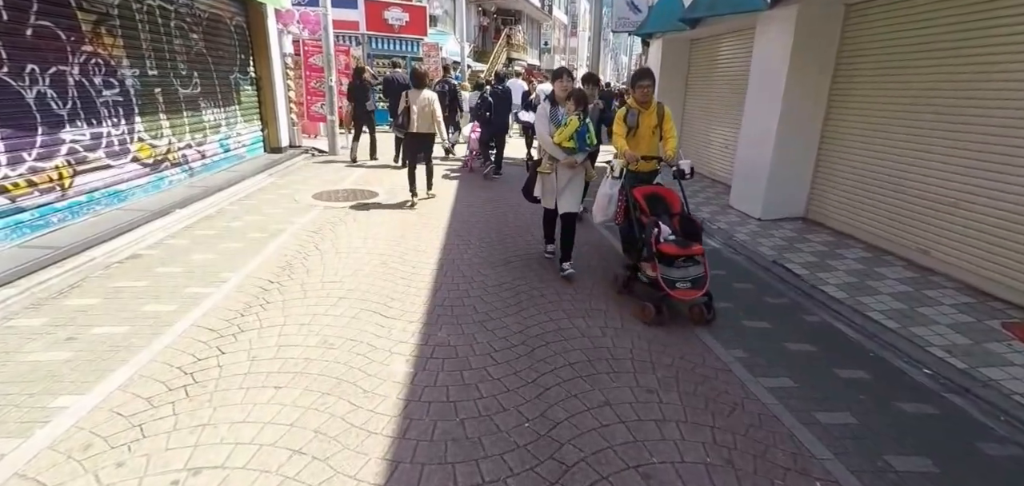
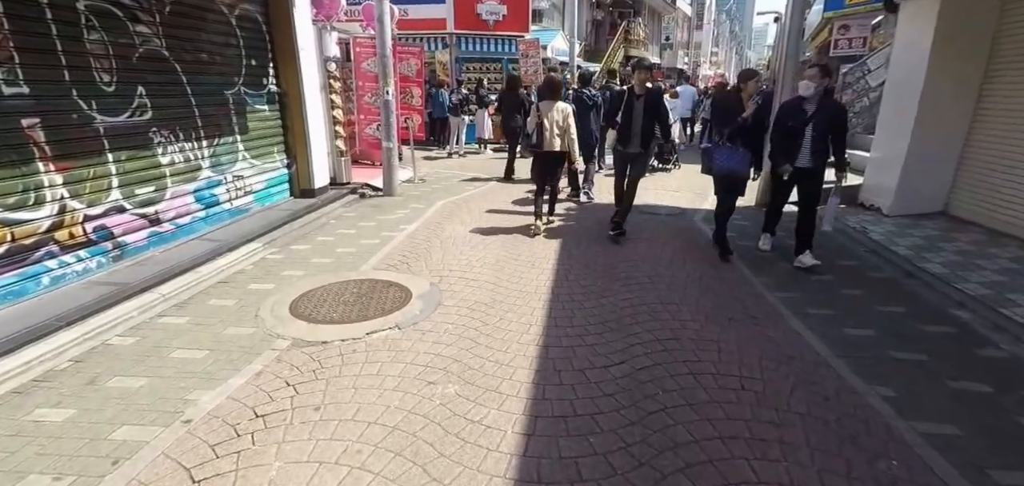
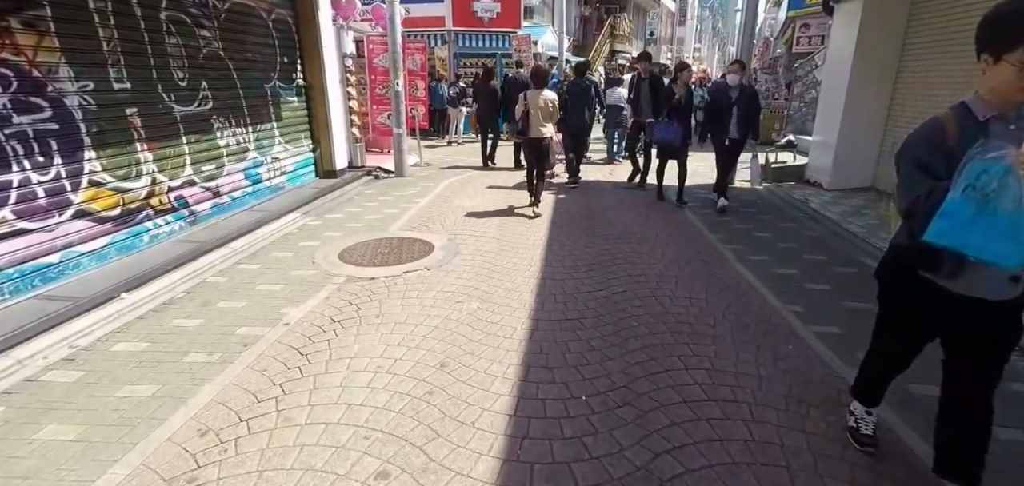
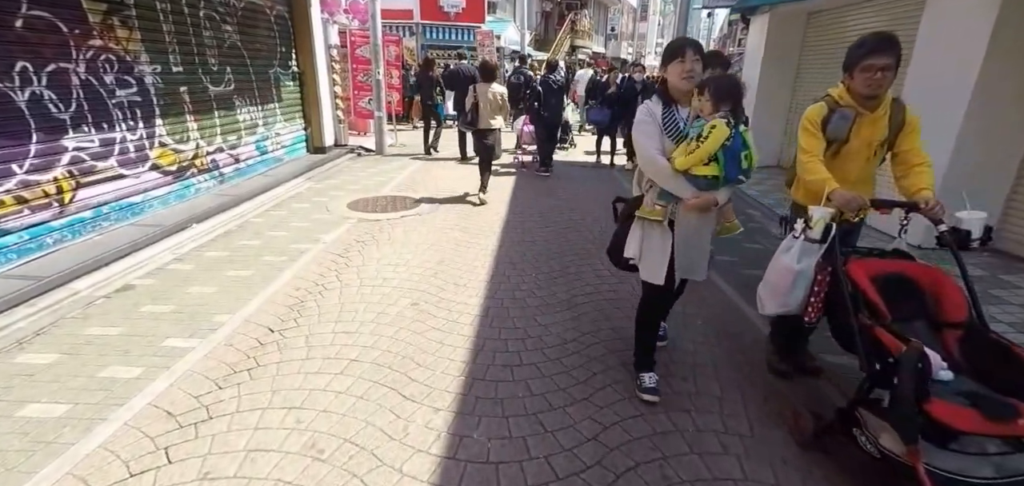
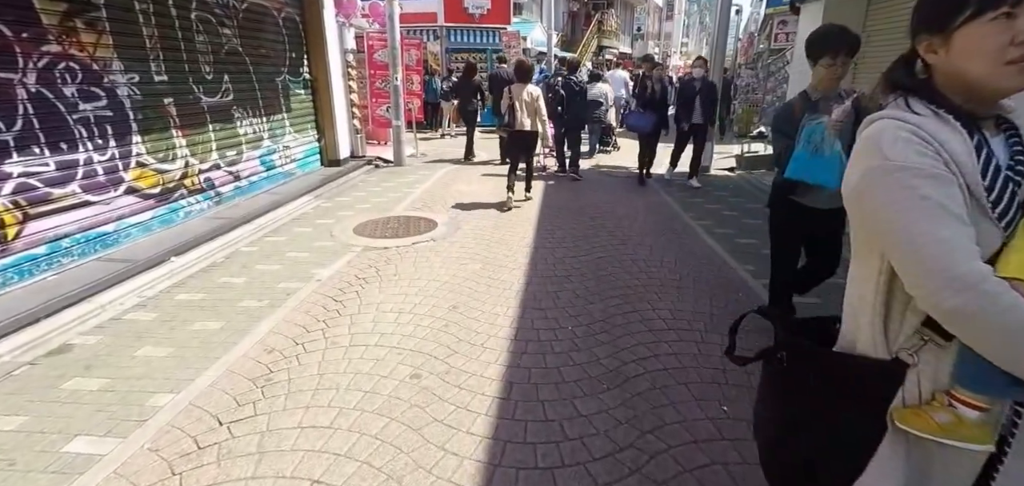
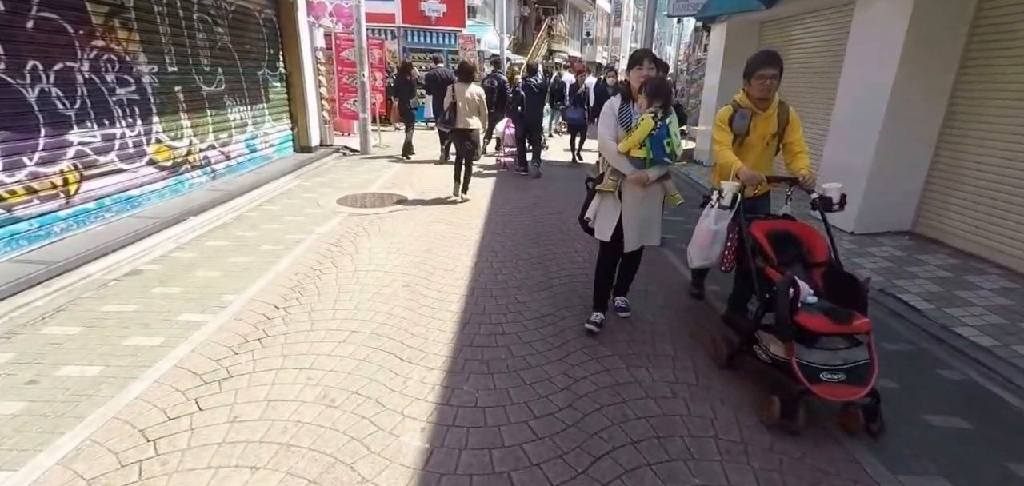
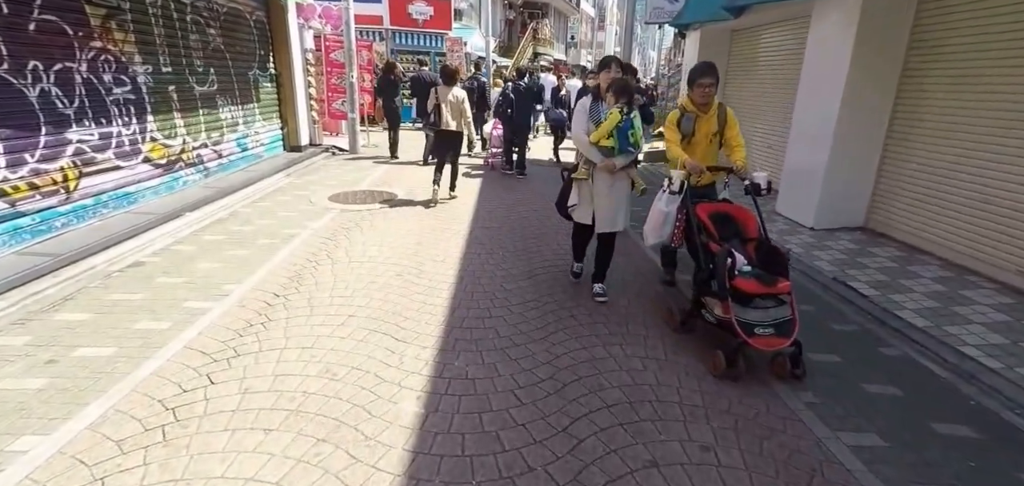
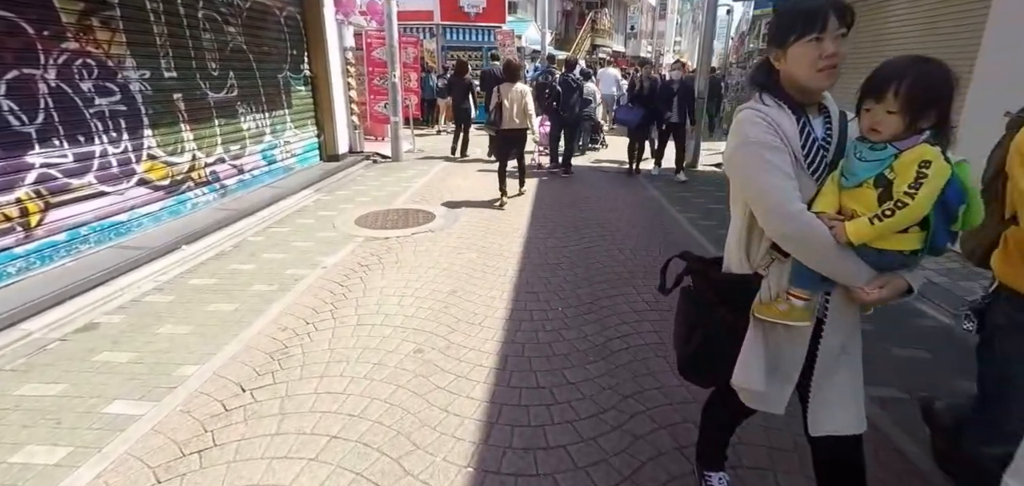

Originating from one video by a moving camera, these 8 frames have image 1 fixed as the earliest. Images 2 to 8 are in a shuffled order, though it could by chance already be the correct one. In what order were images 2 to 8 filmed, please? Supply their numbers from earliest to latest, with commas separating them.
7, 6, 4, 8, 5, 3, 2
